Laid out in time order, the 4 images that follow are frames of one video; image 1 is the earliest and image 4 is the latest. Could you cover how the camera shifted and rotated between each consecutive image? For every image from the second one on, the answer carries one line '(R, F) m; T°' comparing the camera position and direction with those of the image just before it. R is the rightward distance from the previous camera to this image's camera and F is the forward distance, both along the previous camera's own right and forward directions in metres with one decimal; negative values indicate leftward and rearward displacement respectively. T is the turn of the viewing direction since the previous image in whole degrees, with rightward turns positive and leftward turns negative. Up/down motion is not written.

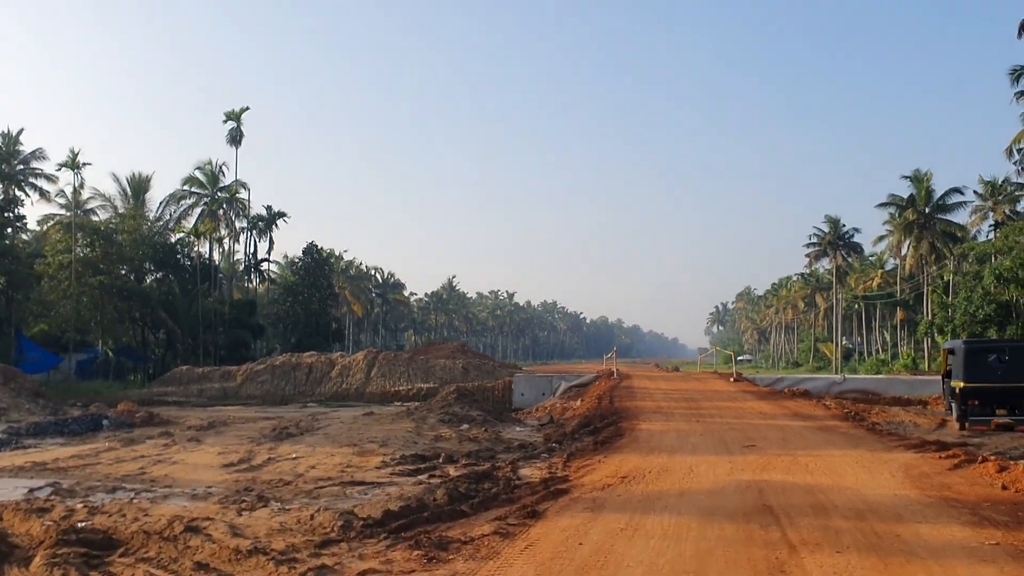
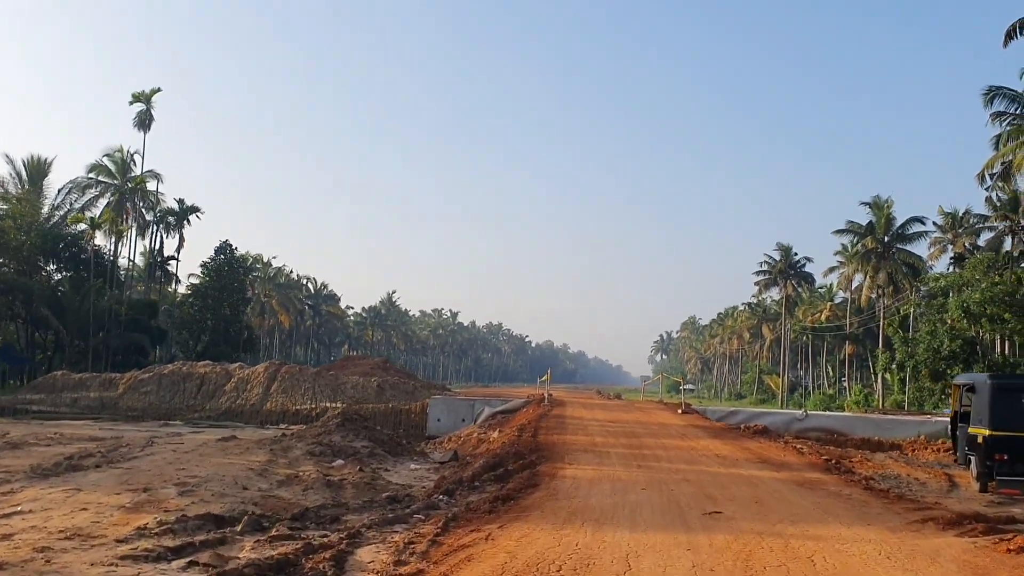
(+1.2, +5.3) m; +4°
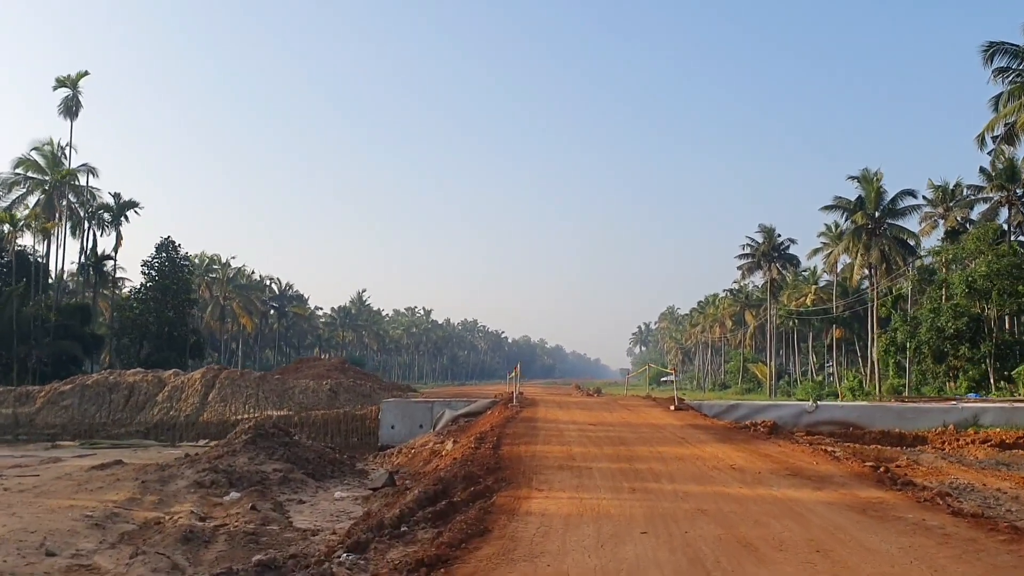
(+0.6, +4.4) m; +2°
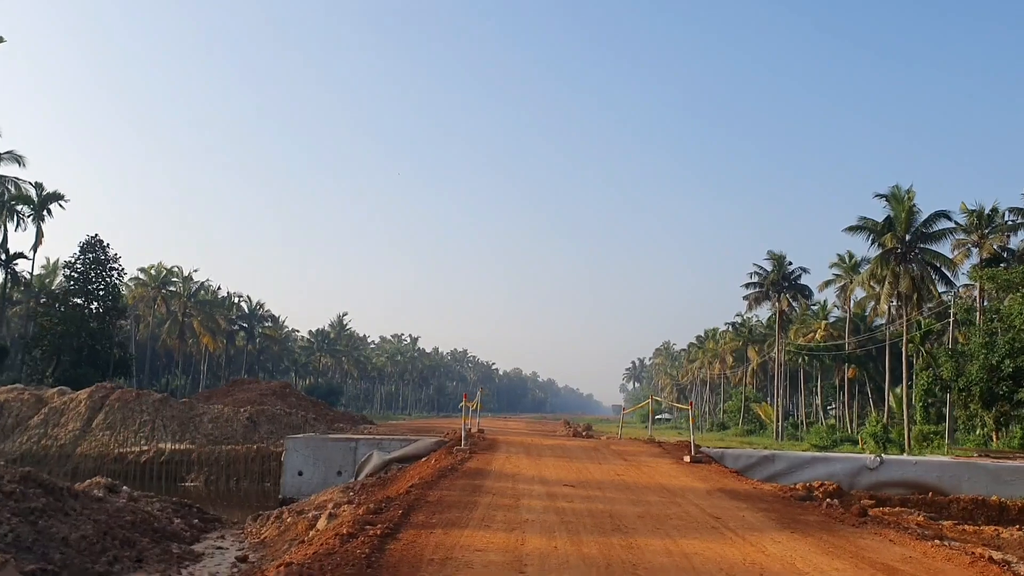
(+1.0, +7.4) m; 0°
